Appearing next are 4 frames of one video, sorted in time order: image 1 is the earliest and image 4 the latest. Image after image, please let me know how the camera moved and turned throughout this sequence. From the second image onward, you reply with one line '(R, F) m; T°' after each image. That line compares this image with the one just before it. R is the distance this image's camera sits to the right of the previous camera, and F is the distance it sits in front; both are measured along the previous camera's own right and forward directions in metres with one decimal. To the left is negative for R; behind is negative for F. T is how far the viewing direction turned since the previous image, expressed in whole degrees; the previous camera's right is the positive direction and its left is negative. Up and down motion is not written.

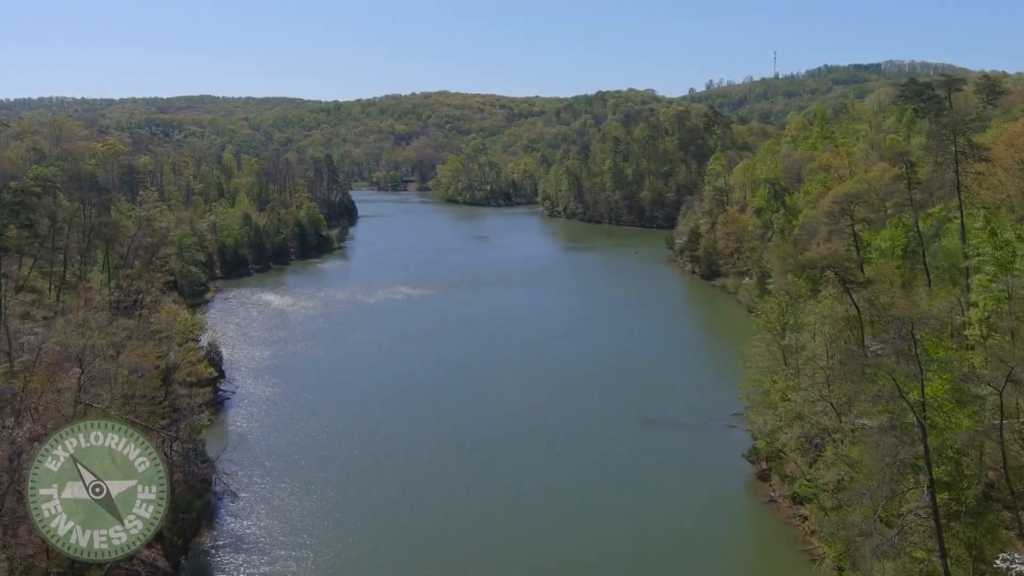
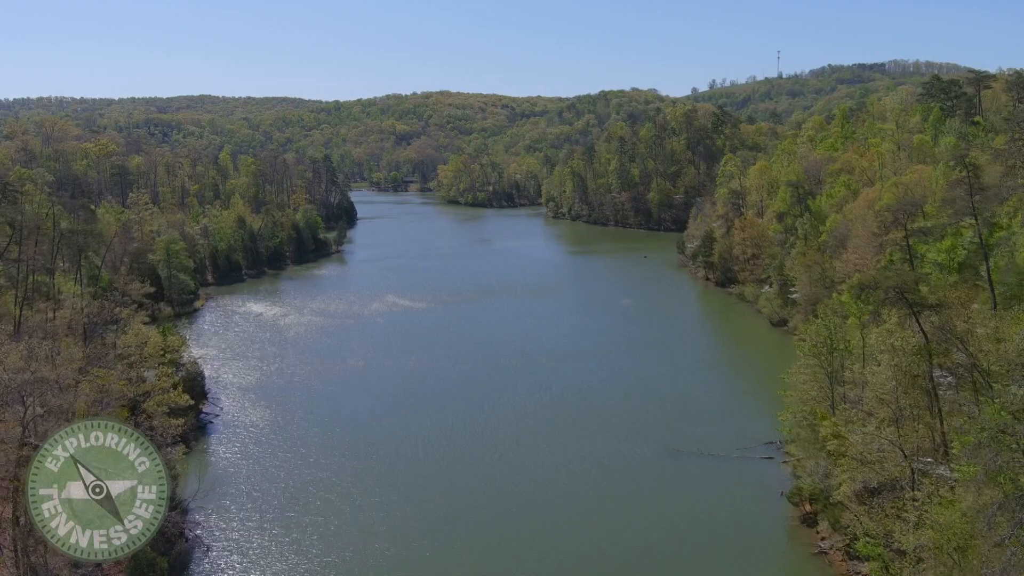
(-0.4, +3.1) m; 0°
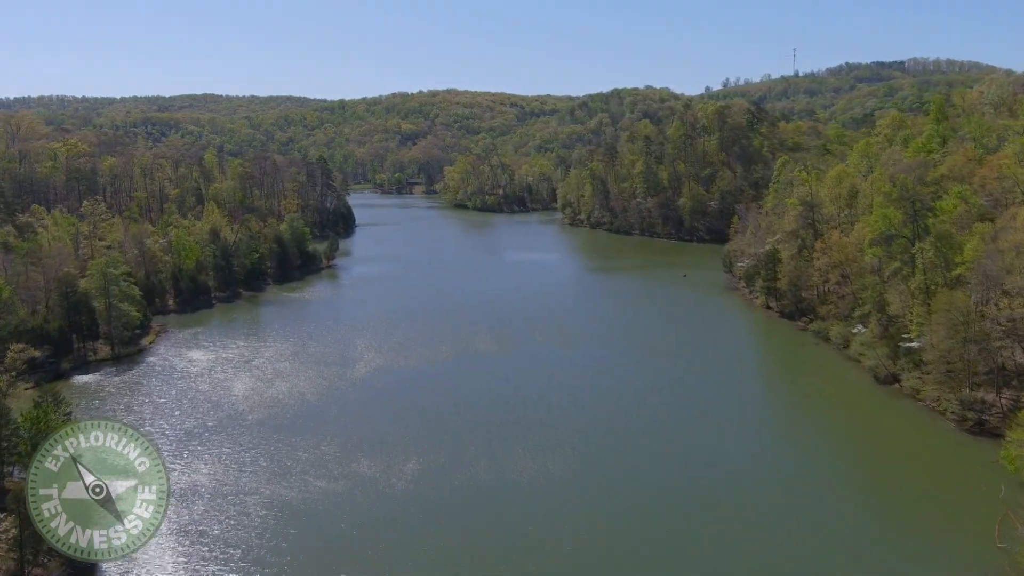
(-1.0, +11.3) m; -1°
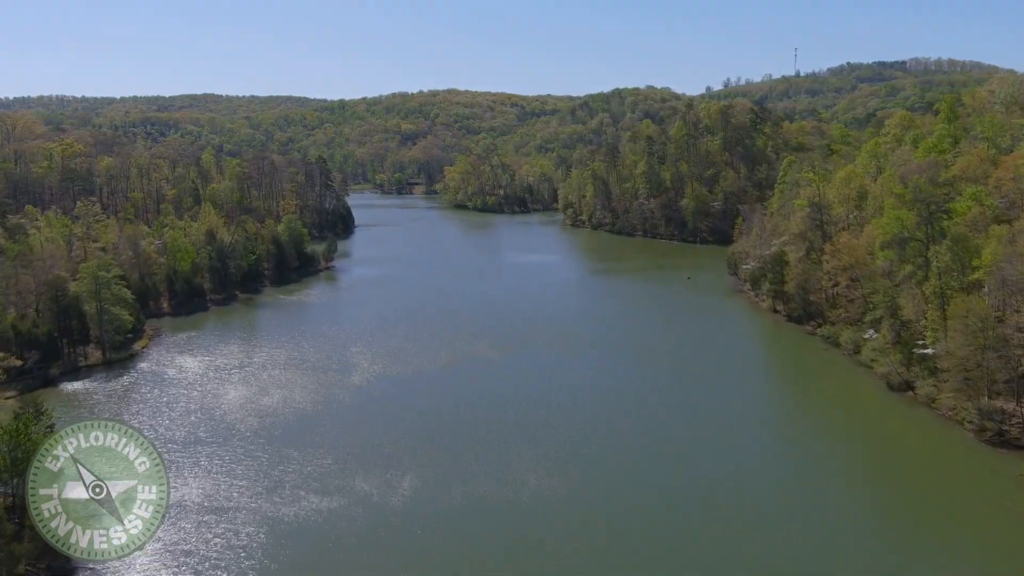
(-0.1, +1.1) m; 0°
